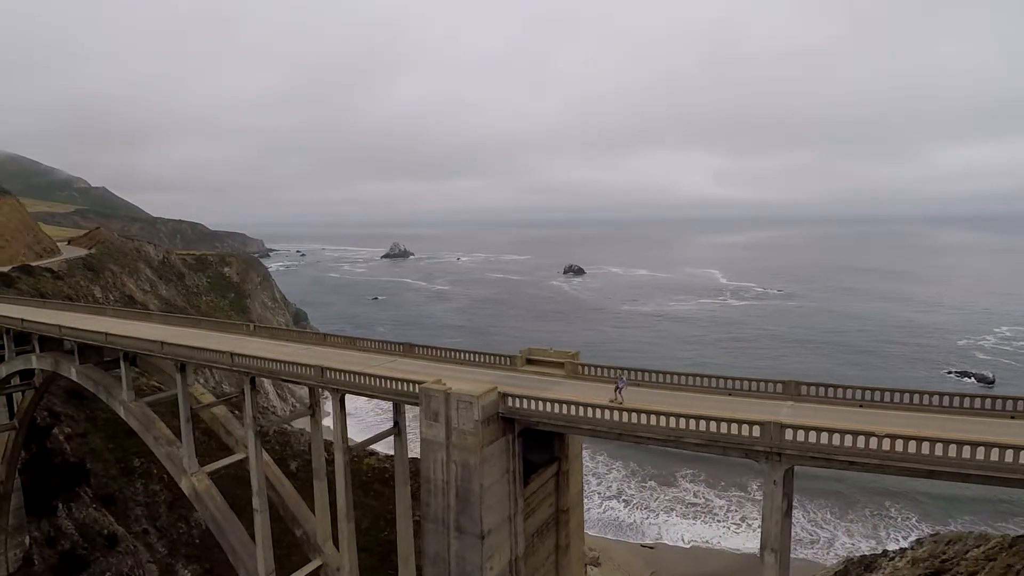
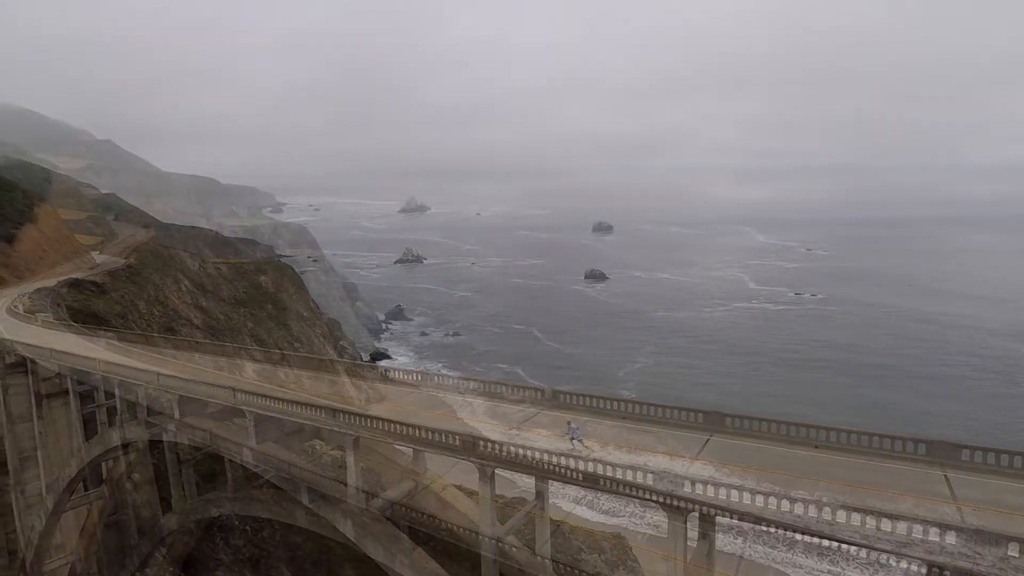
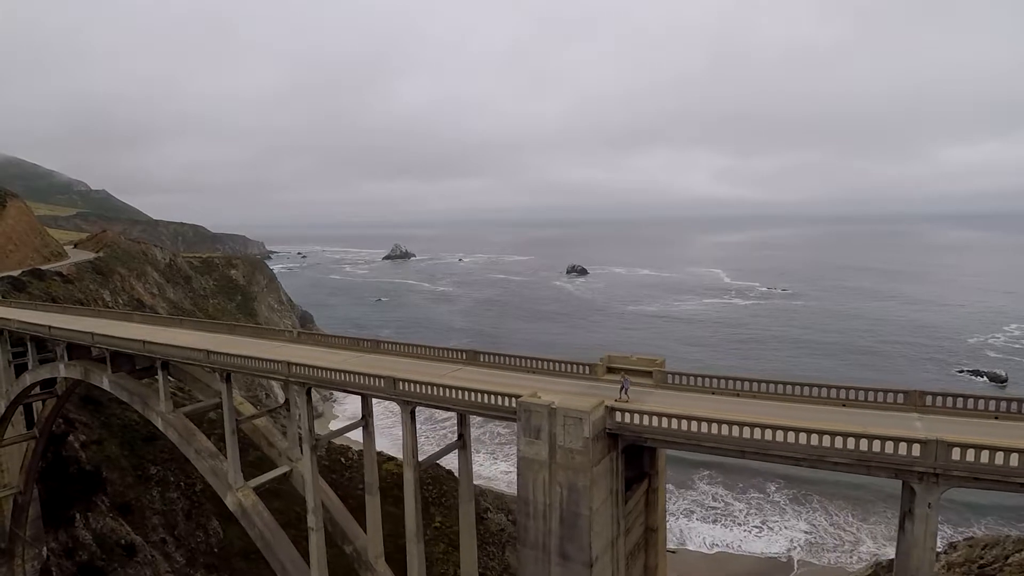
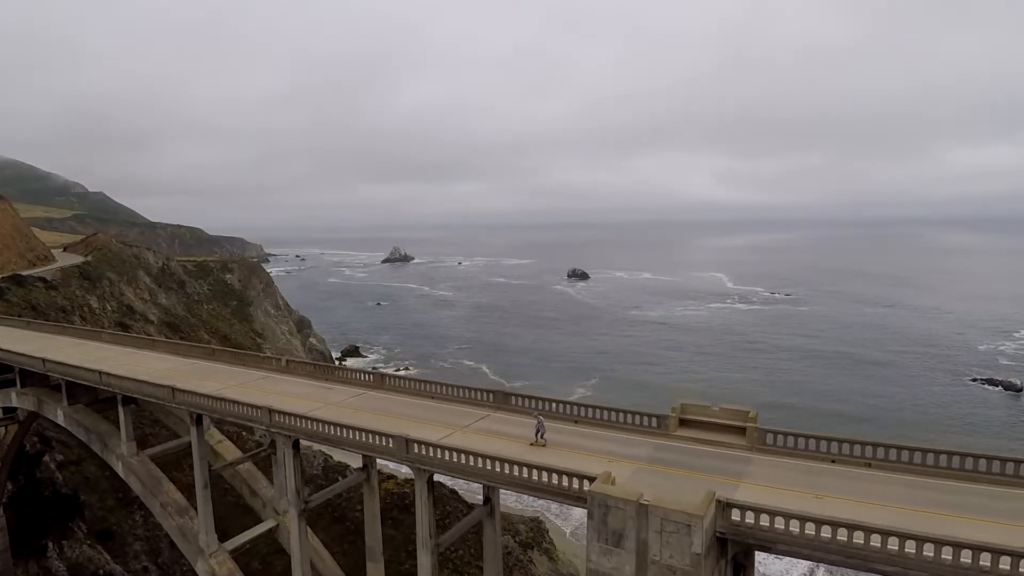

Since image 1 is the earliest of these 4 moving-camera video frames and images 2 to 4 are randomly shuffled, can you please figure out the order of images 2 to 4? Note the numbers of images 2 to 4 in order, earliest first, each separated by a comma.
3, 4, 2
